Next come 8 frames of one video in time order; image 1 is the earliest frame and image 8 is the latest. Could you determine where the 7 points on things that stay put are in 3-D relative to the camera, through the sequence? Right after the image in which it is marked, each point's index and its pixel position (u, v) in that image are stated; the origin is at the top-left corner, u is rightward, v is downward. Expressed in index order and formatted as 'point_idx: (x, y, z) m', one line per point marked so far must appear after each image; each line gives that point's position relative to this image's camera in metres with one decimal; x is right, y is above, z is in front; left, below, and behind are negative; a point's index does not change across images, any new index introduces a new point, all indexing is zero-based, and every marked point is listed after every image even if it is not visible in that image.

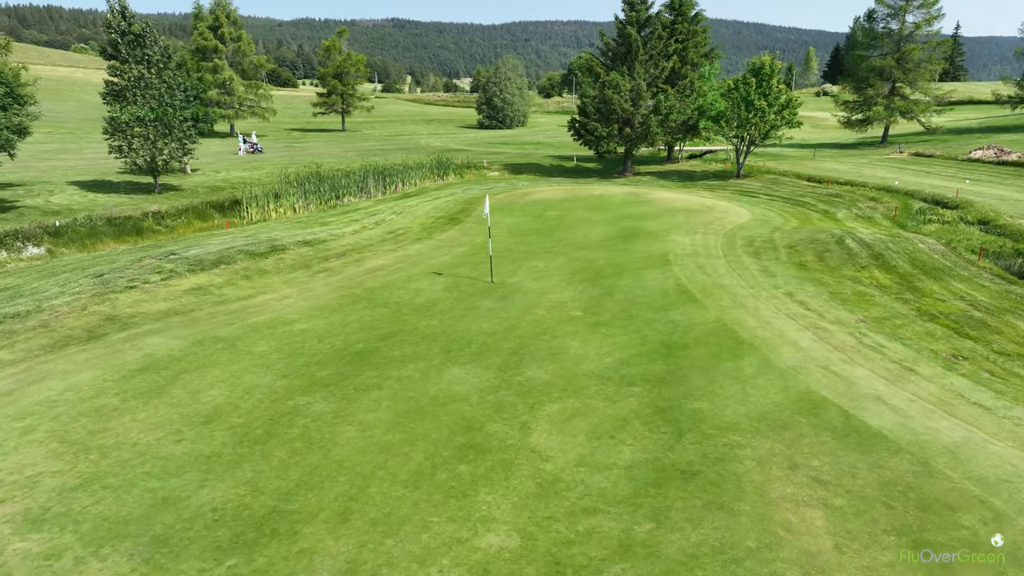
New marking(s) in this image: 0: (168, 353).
0: (-6.5, -1.2, +13.4) m
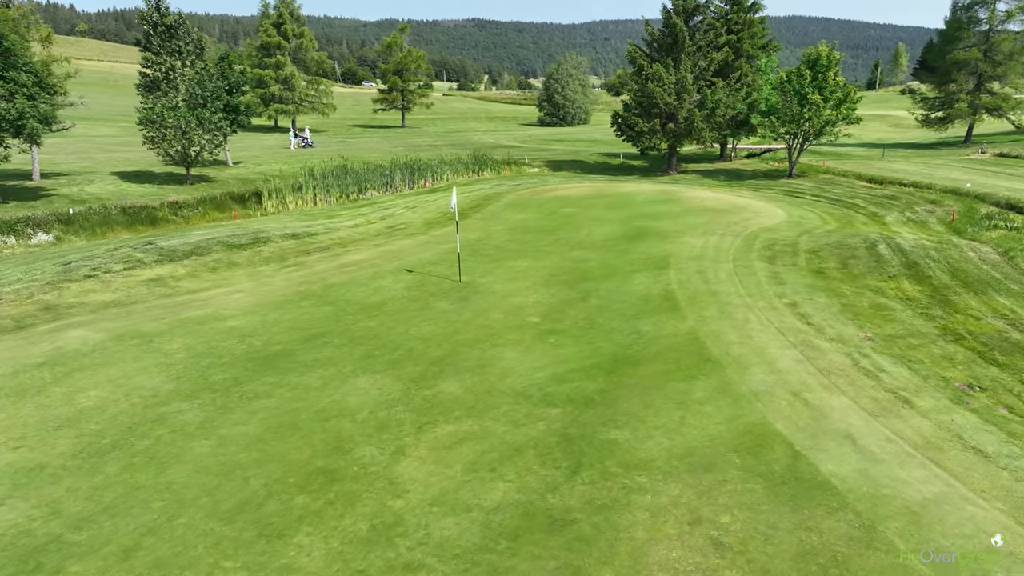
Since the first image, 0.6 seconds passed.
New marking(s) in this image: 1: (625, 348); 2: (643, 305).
0: (-7.7, -1.0, +12.6) m
1: (+1.9, -1.1, +12.3) m
2: (+2.7, -0.4, +14.9) m
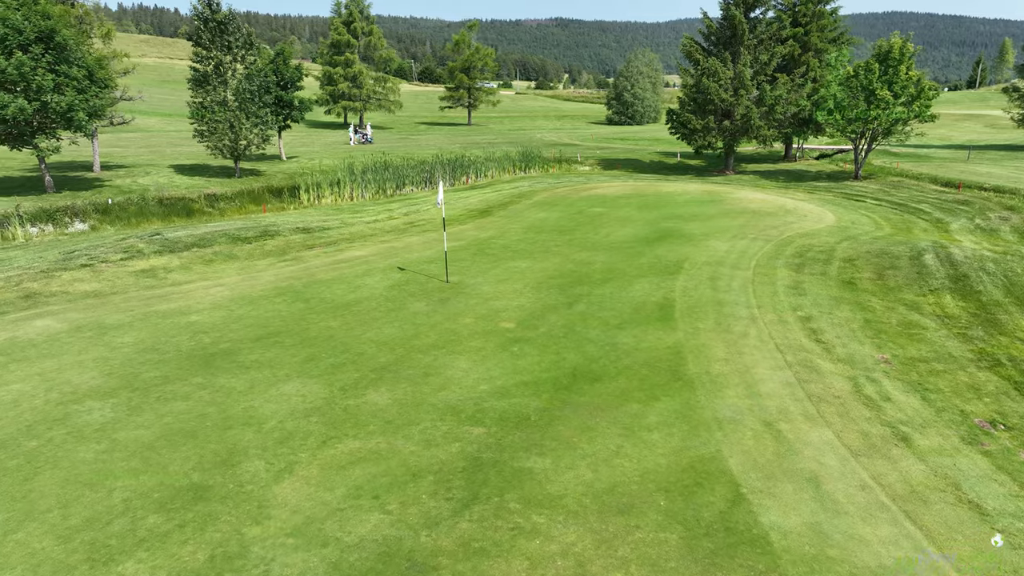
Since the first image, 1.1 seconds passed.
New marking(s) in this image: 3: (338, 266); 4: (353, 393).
0: (-8.3, -0.8, +12.4) m
1: (+1.2, -1.2, +11.1) m
2: (+2.3, -0.5, +13.6) m
3: (-4.3, +0.5, +17.4) m
4: (-2.2, -1.5, +9.8) m
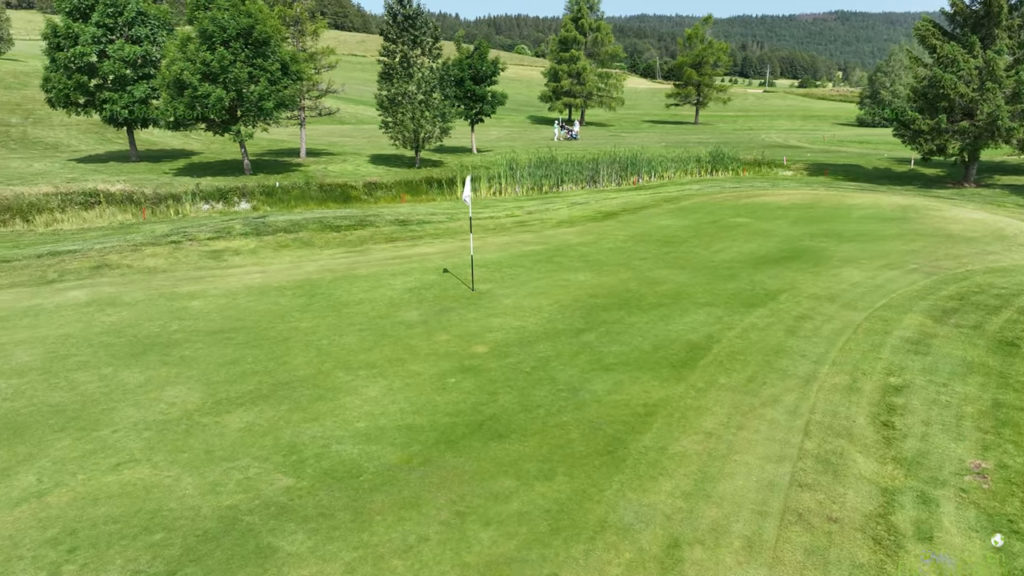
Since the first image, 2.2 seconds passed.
0: (-8.4, -0.3, +13.0) m
1: (+0.1, -1.5, +8.7) m
2: (+2.0, -1.0, +10.8) m
3: (-2.9, +0.6, +16.5) m
4: (-3.6, -1.5, +8.6) m
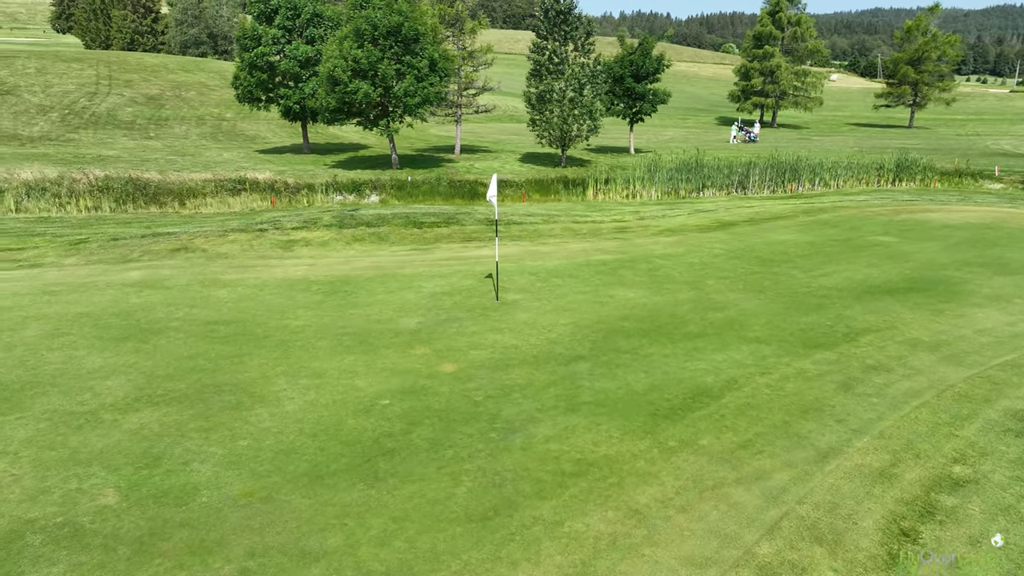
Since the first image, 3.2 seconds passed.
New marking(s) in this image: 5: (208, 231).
0: (-7.9, +0.1, +13.8) m
1: (-0.9, -1.7, +7.4) m
2: (+1.5, -1.3, +8.9) m
3: (-1.6, +0.5, +15.7) m
4: (-4.4, -1.4, +8.3) m
5: (-8.2, +1.6, +19.3) m
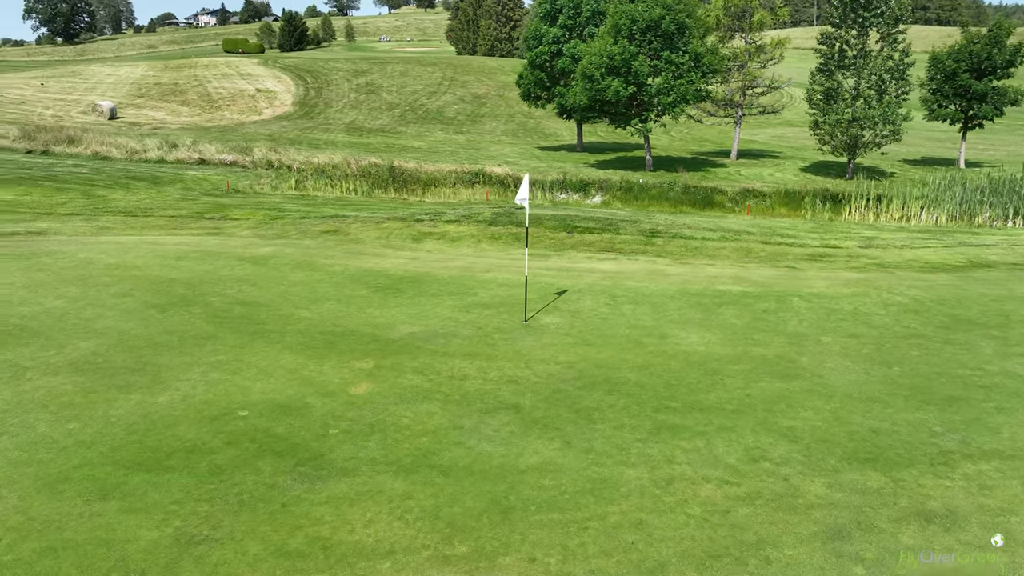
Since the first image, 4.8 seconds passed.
0: (-6.0, +0.7, +15.2) m
1: (-2.8, -1.7, +6.4) m
2: (0.0, -1.7, +6.7) m
3: (+0.4, +0.3, +14.1) m
4: (-5.6, -1.0, +8.8) m
5: (-3.8, +2.0, +20.3) m
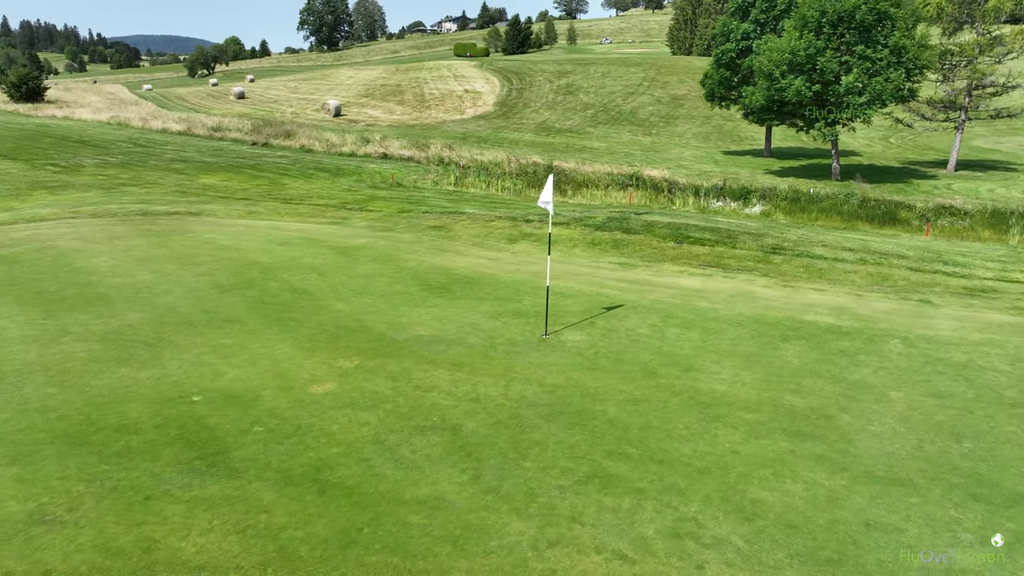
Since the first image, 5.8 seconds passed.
0: (-4.2, +1.0, +15.8) m
1: (-3.8, -1.6, +6.6) m
2: (-1.0, -1.8, +6.1) m
3: (+1.7, +0.1, +13.0) m
4: (-5.7, -0.7, +9.6) m
5: (-0.4, +2.1, +20.1) m
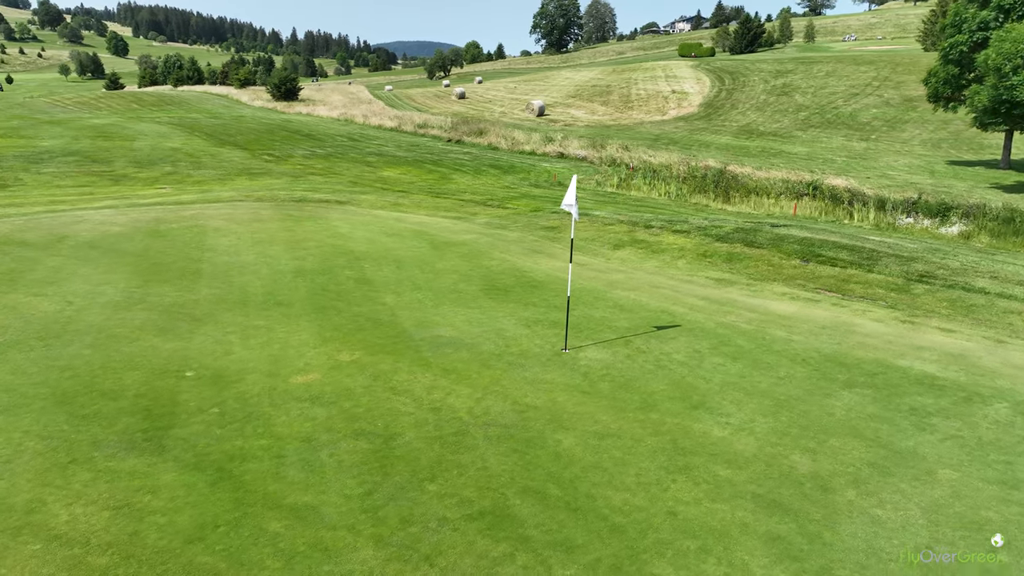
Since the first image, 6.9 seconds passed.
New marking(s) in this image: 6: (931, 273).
0: (-1.9, +1.1, +16.1) m
1: (-4.4, -1.3, +7.2) m
2: (-1.9, -1.7, +5.8) m
3: (+2.8, -0.2, +11.7) m
4: (-5.3, -0.3, +10.6) m
5: (+2.9, +1.8, +19.0) m
6: (+7.9, +0.3, +13.3) m
